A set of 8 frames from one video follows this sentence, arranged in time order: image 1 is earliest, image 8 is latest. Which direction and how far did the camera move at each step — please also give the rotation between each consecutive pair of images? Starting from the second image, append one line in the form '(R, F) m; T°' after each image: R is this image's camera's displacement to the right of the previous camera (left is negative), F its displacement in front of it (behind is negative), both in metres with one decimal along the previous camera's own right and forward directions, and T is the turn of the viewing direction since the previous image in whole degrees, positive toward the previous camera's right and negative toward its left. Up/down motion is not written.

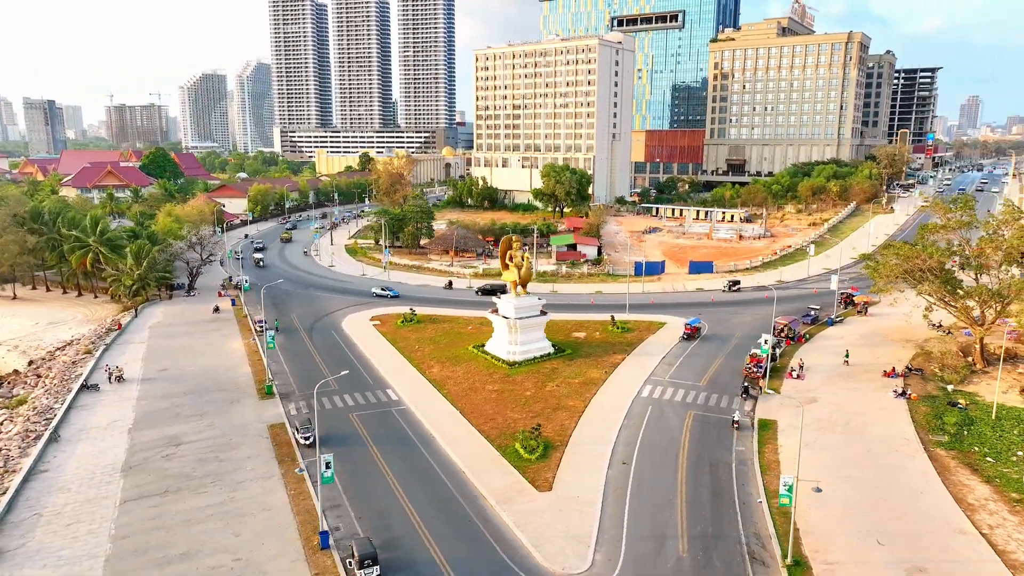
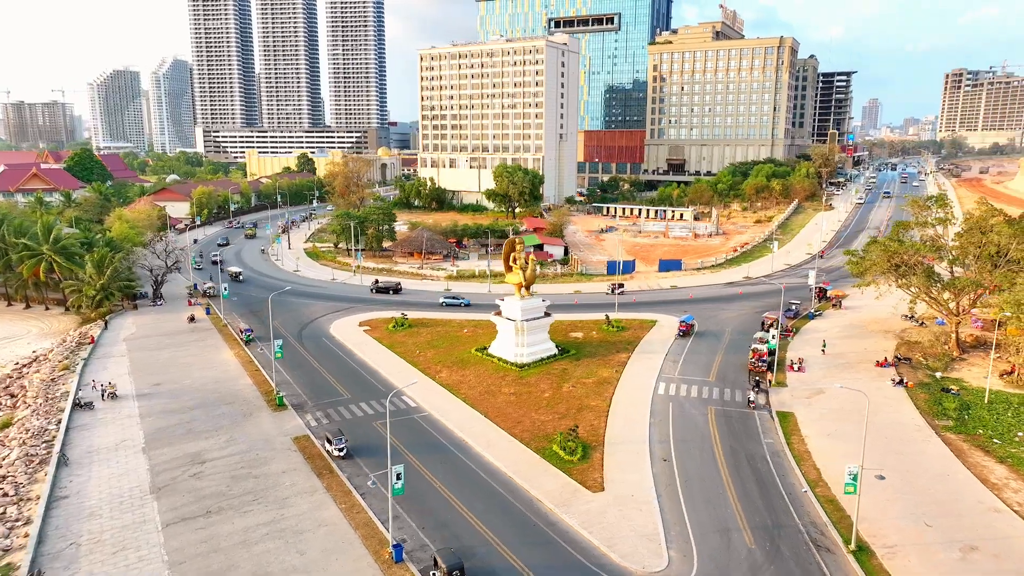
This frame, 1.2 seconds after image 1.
(-6.0, +0.4) m; +6°
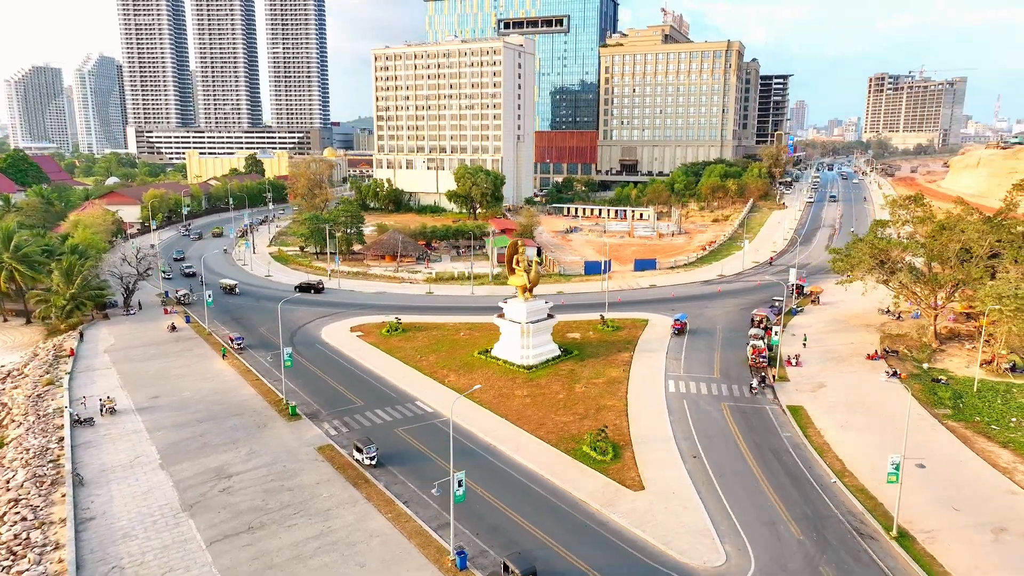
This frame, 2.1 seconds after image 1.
(-4.9, +0.1) m; +5°
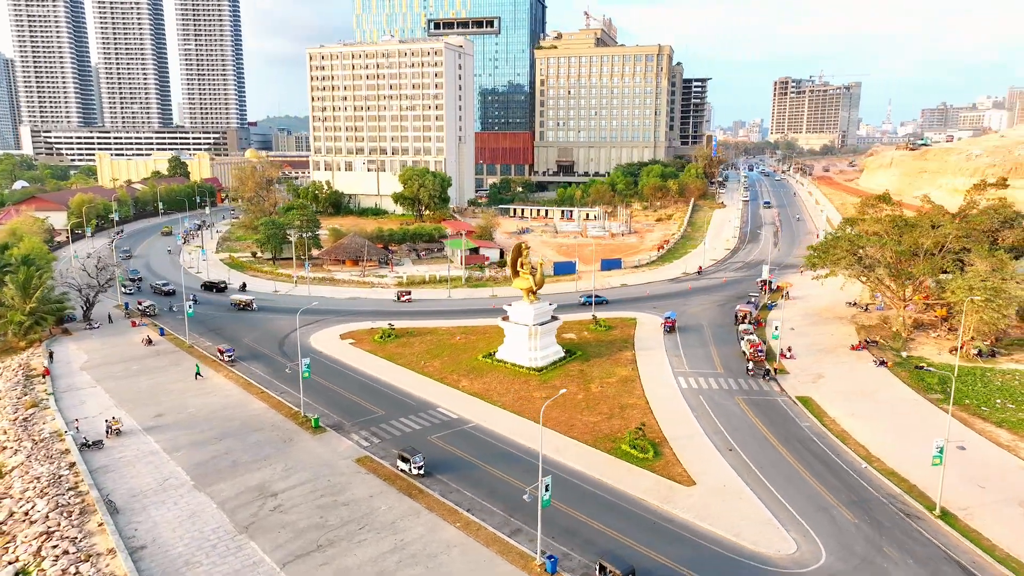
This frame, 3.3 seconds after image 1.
(-6.8, +0.3) m; +7°
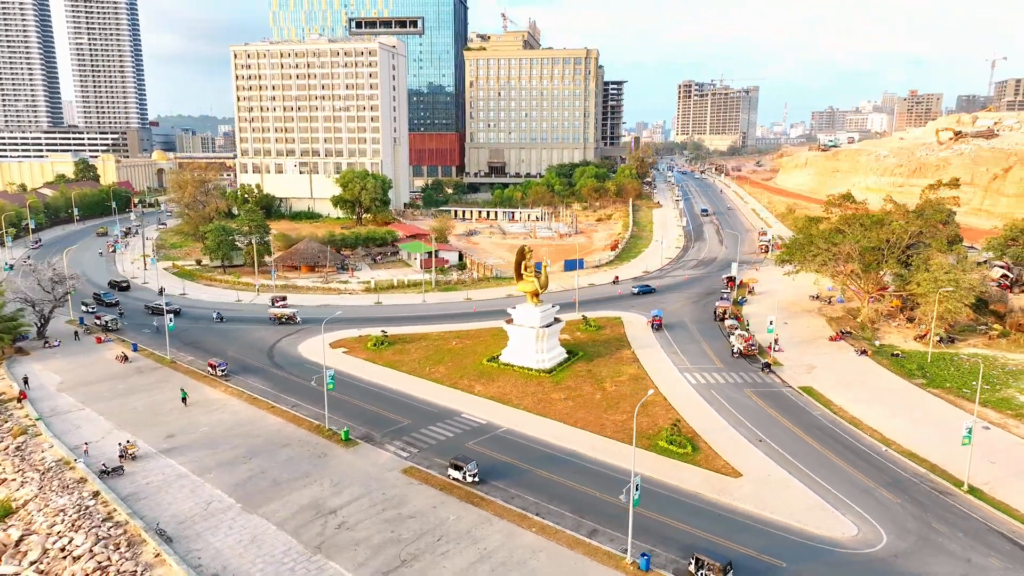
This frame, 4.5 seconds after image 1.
(-7.4, +0.3) m; +7°
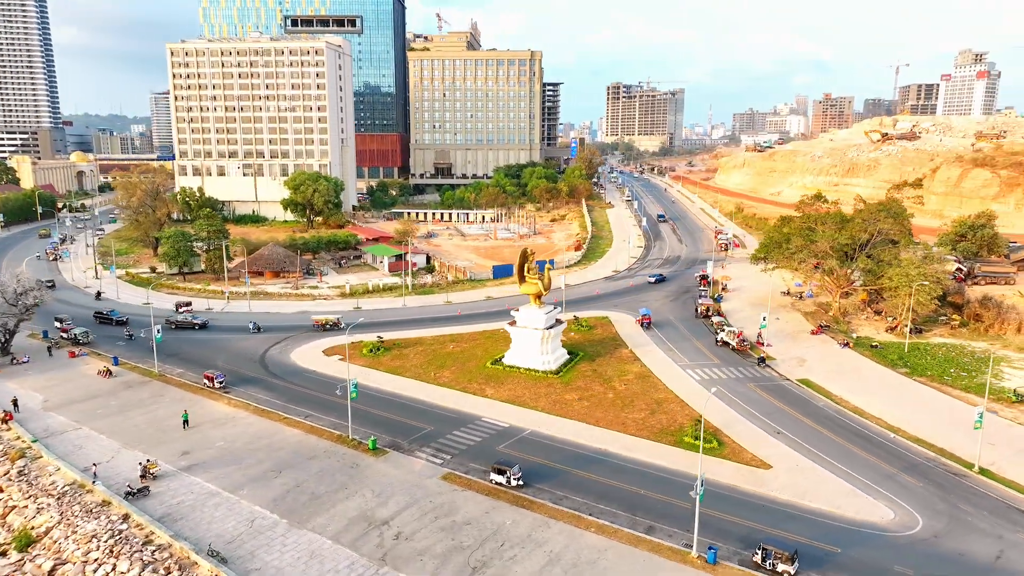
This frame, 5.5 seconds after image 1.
(-5.9, +0.1) m; +6°
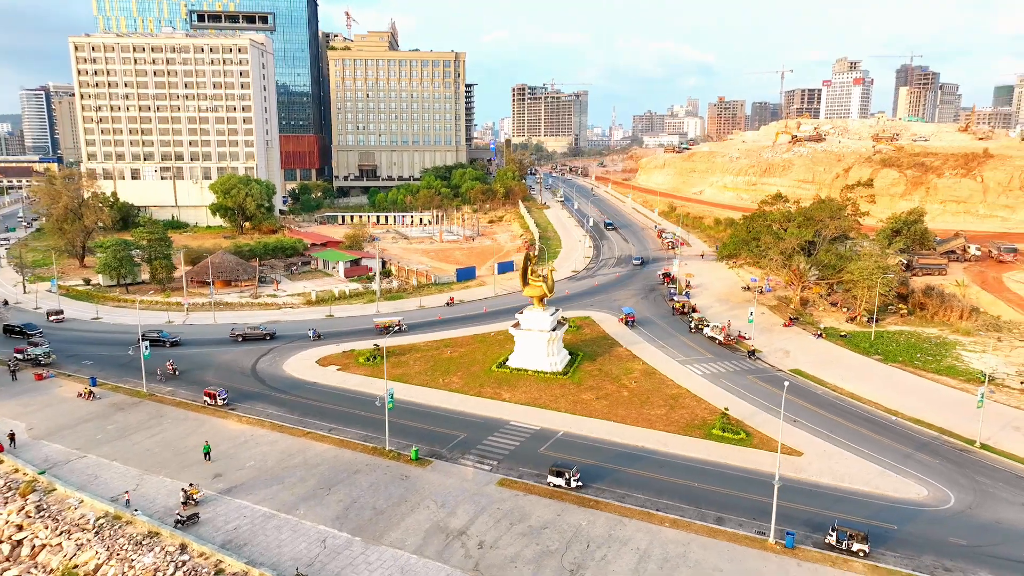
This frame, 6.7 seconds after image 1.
(-8.0, +0.3) m; +8°
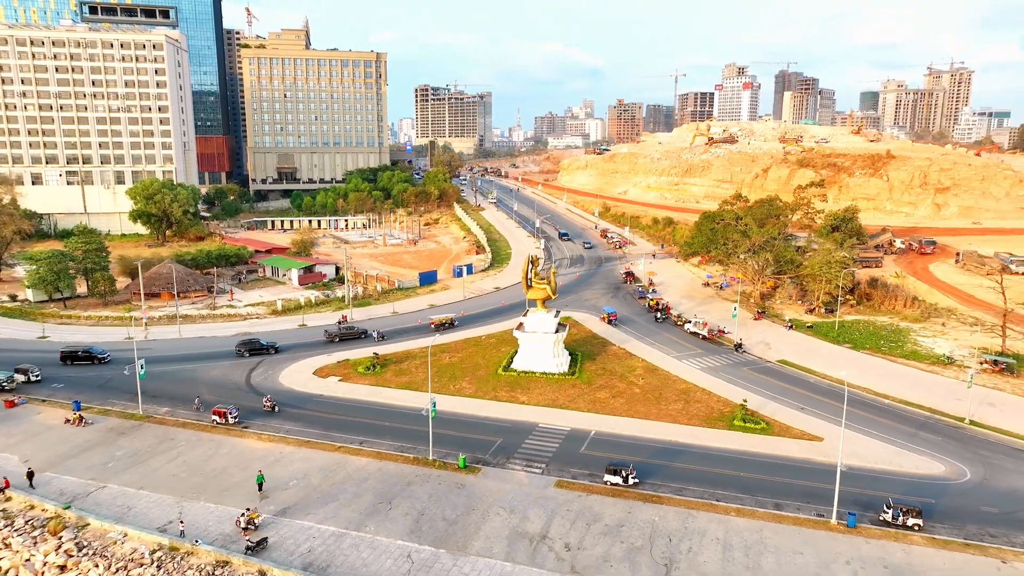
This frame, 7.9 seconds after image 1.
(-8.3, +0.3) m; +8°
